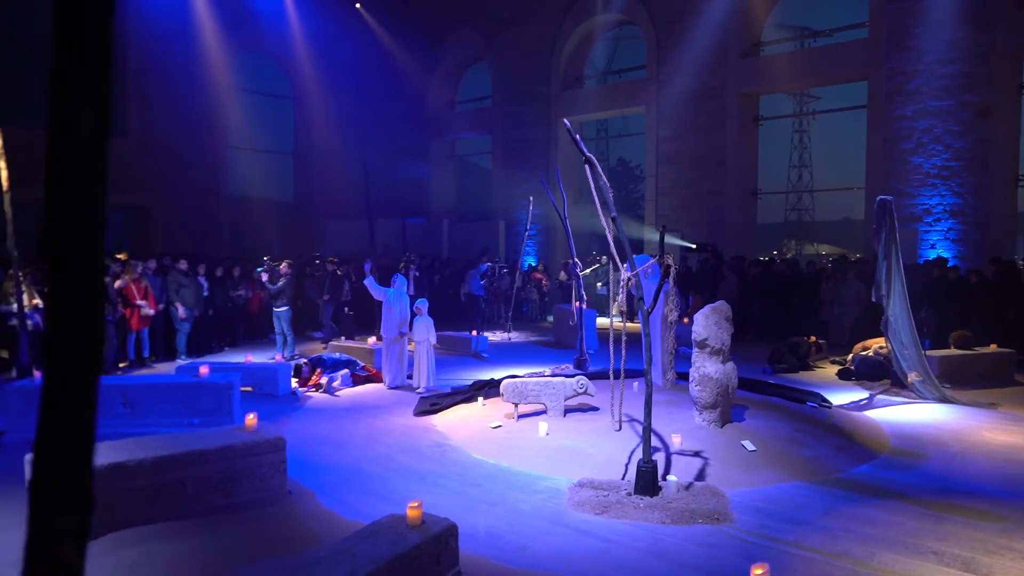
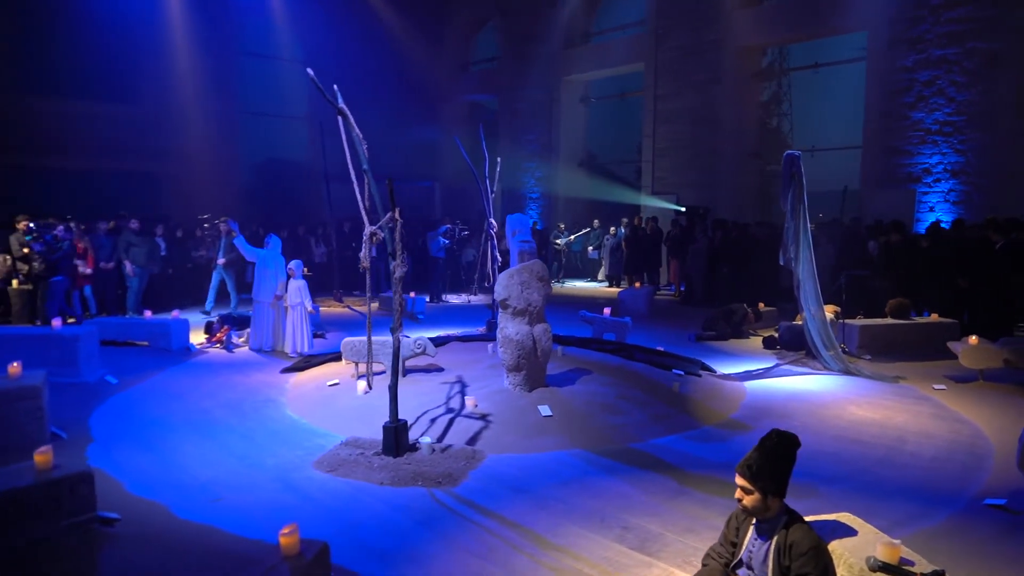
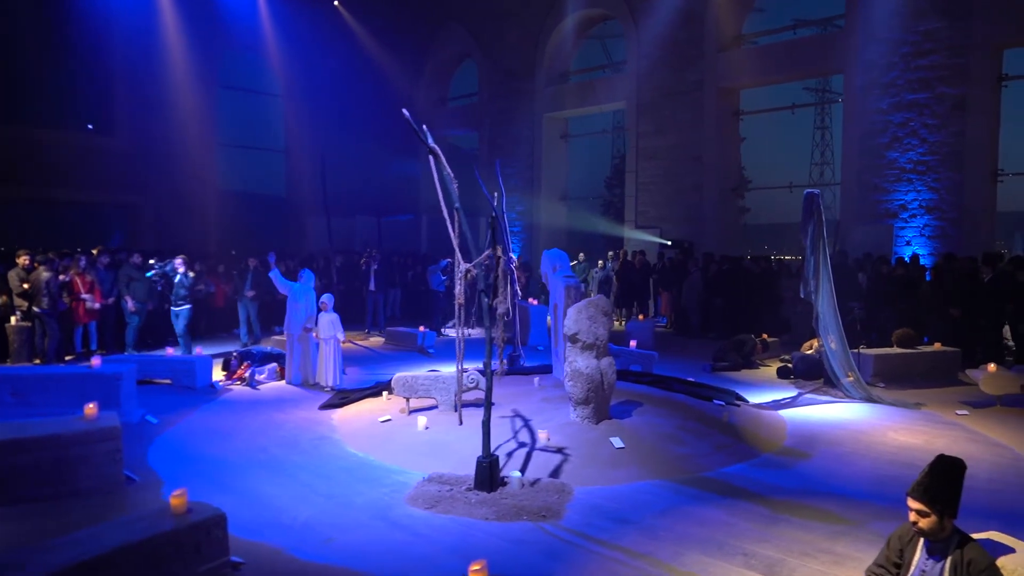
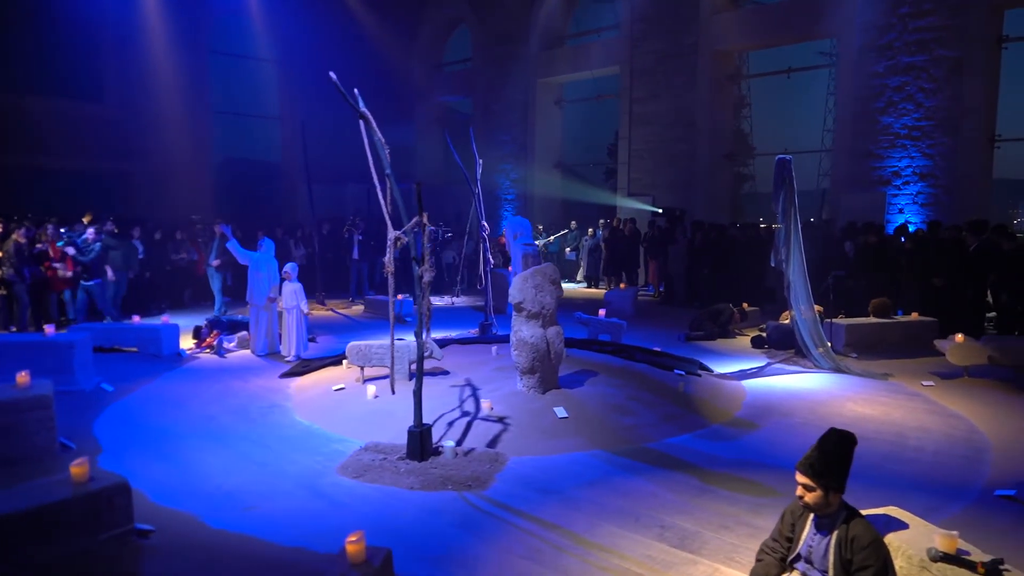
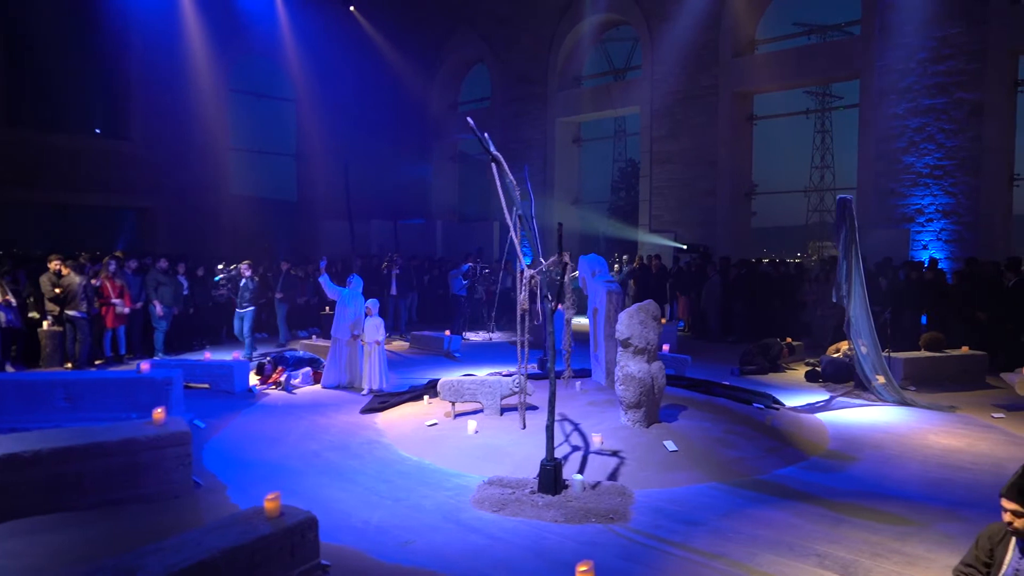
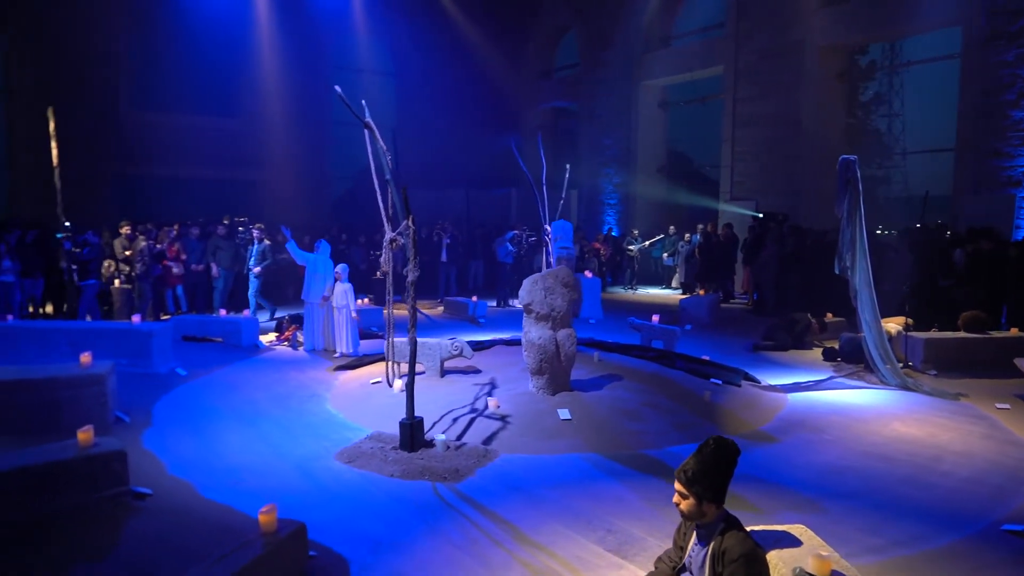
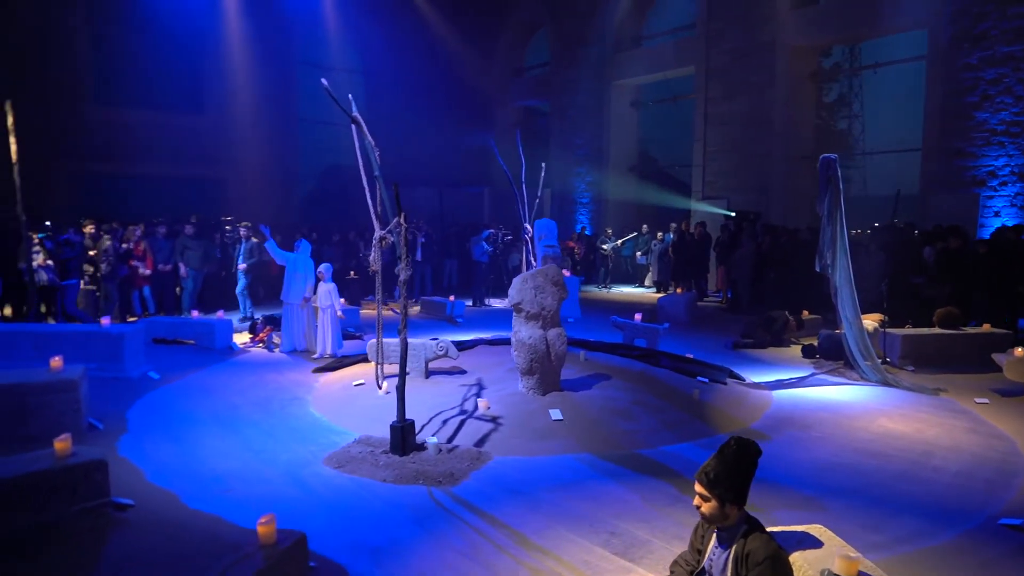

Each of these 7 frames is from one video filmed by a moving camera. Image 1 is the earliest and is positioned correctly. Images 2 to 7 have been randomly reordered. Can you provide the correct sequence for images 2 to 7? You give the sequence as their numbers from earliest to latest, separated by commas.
5, 3, 4, 2, 7, 6
